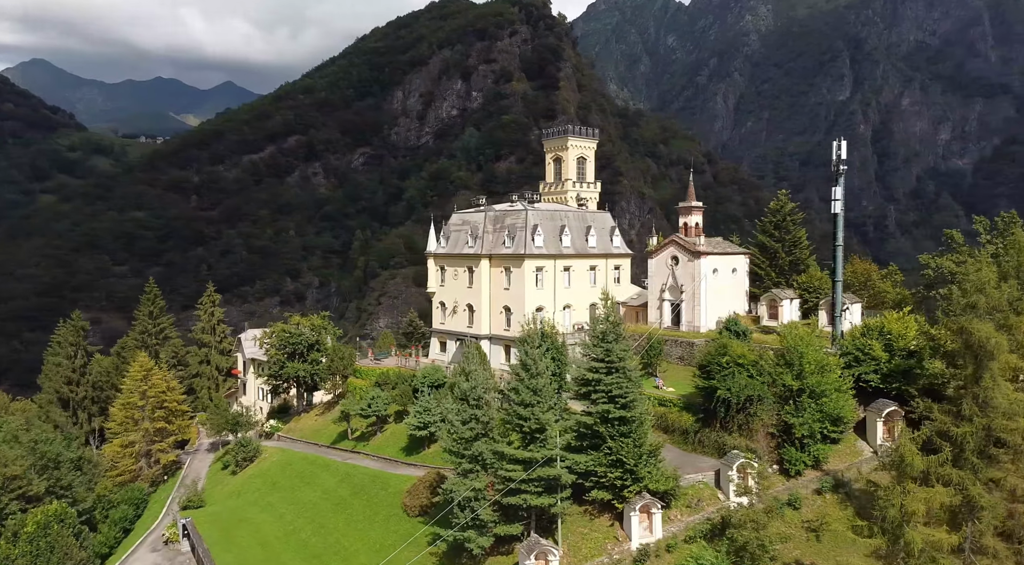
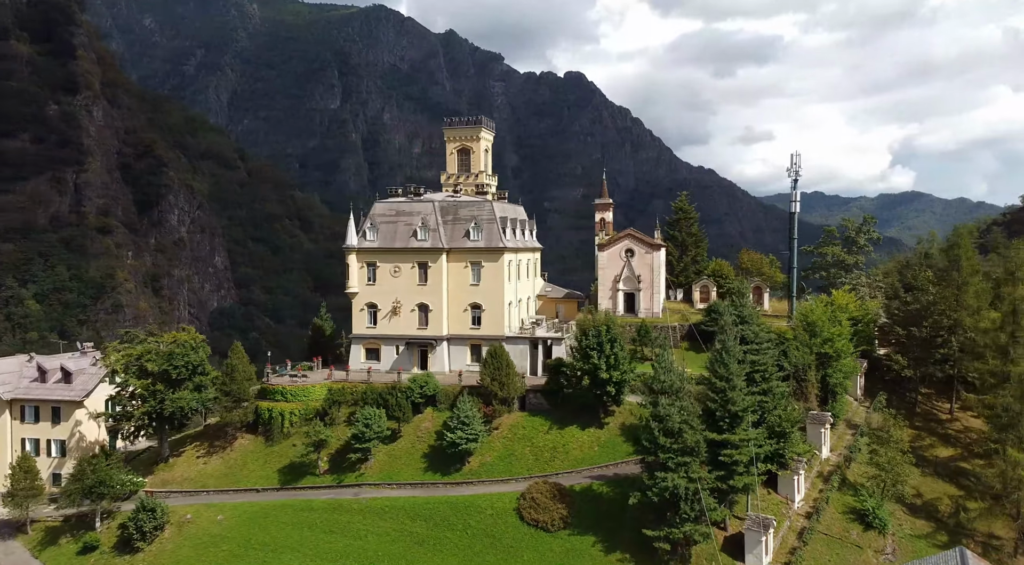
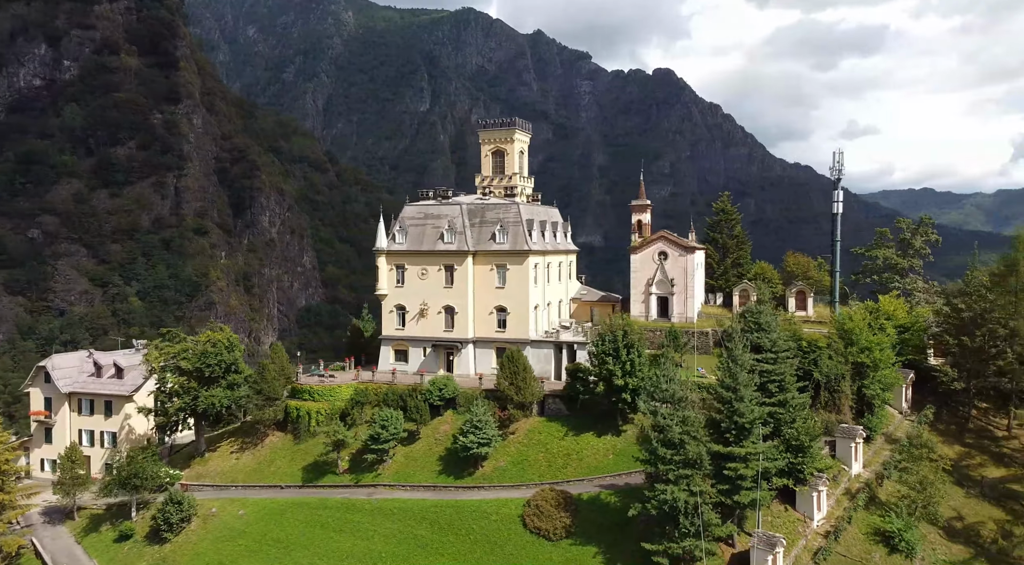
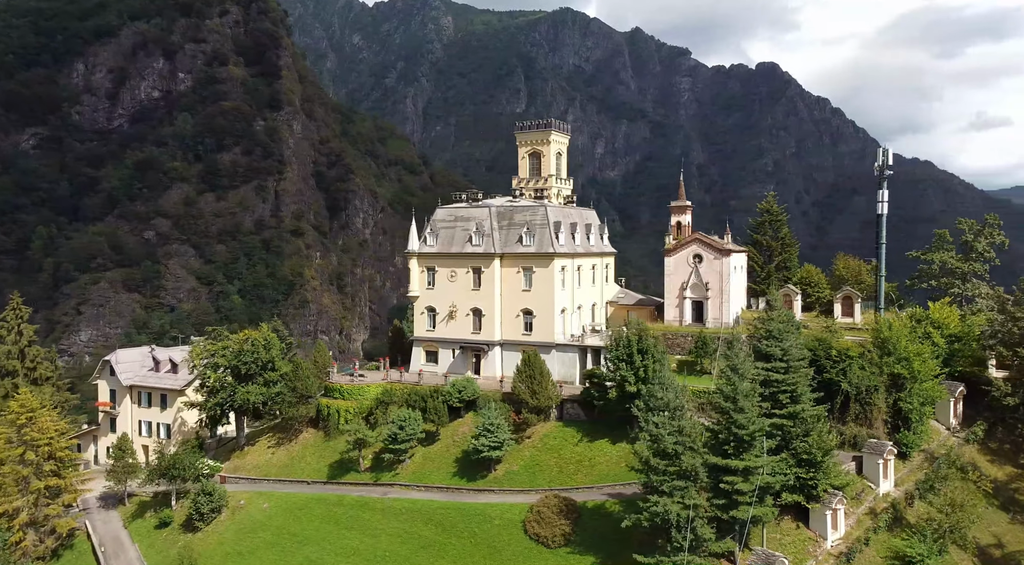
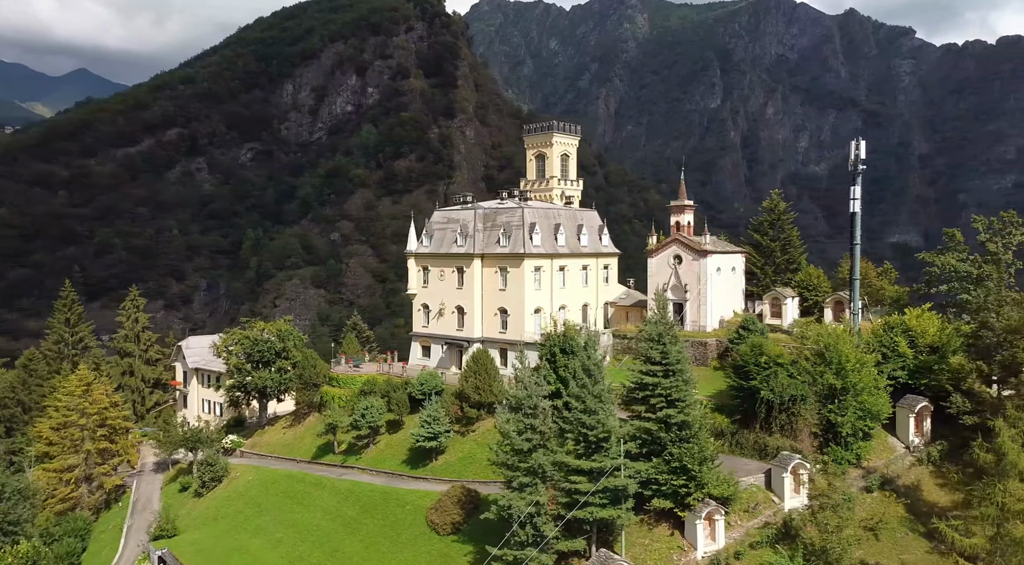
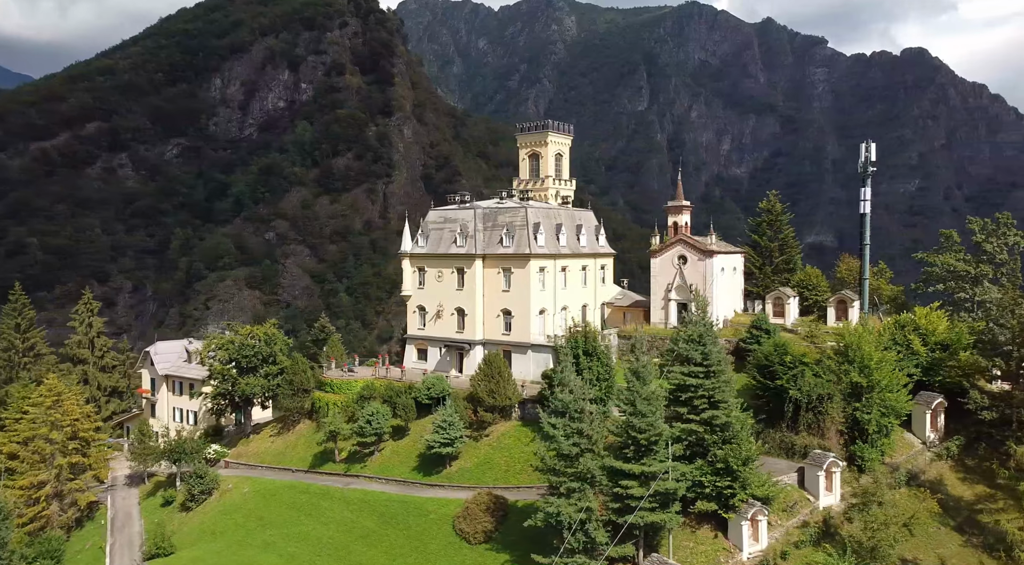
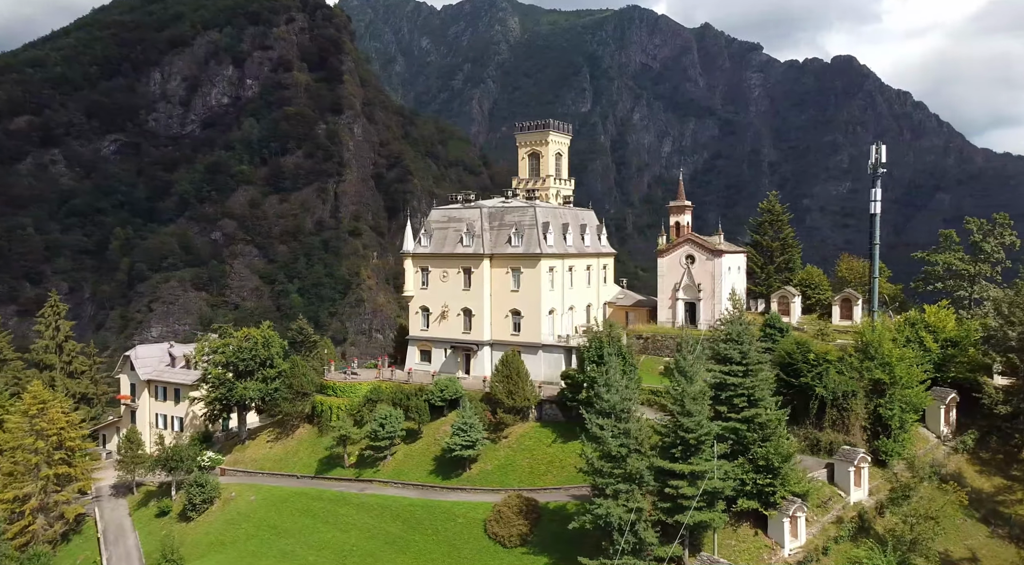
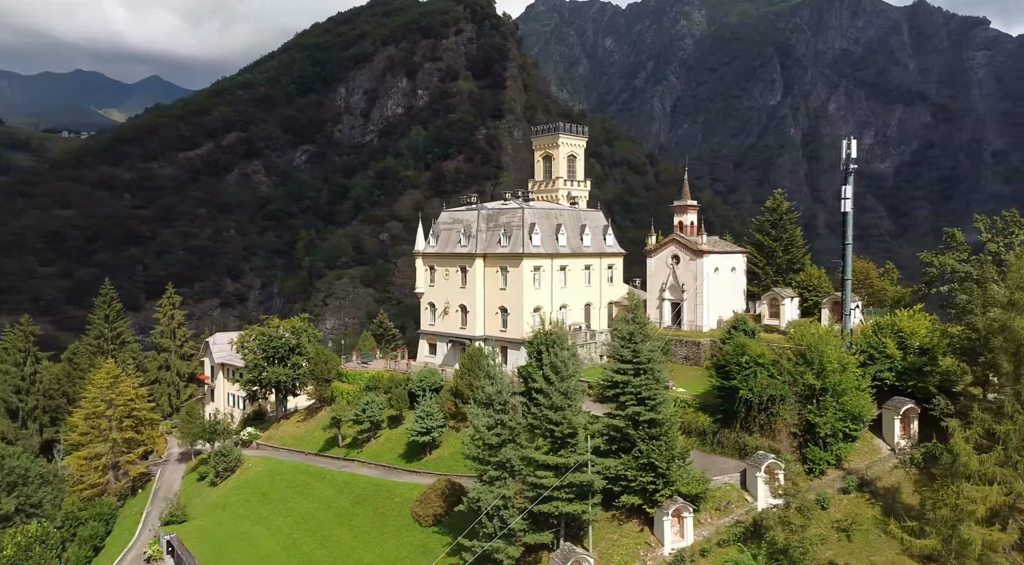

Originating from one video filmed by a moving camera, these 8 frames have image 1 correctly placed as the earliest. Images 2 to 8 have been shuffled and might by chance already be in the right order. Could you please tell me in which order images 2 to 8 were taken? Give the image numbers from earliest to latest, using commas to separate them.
8, 5, 6, 7, 4, 3, 2
